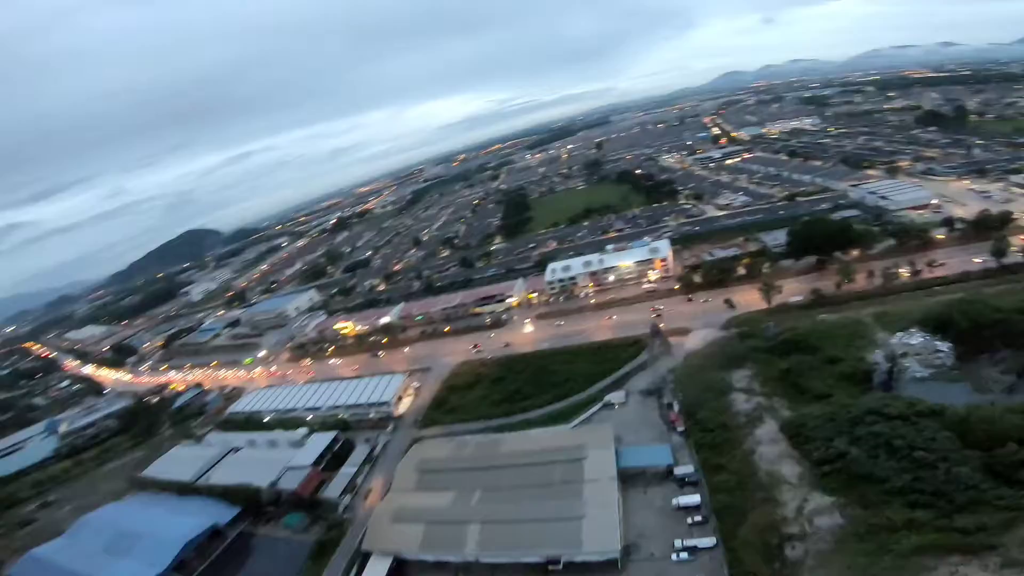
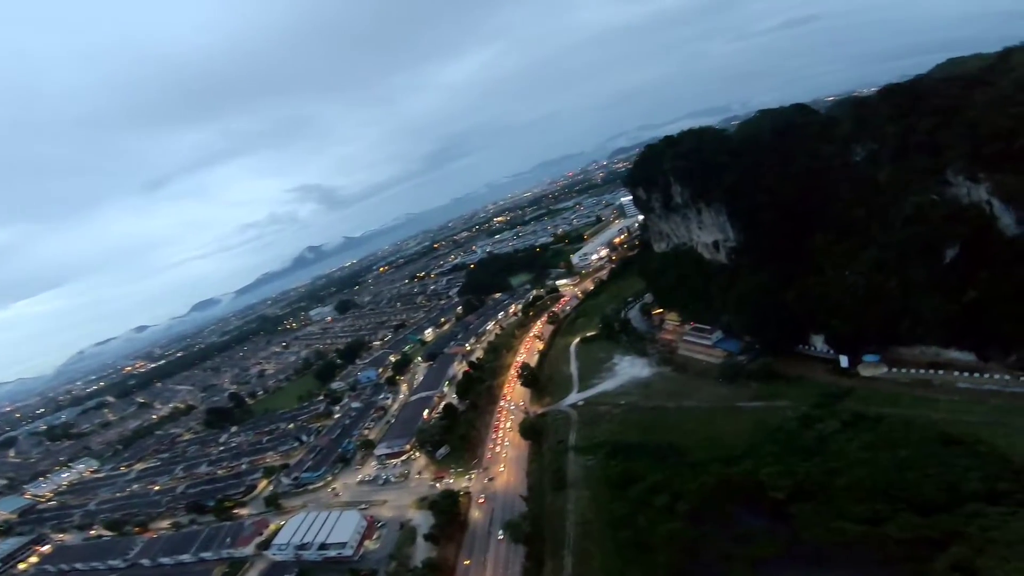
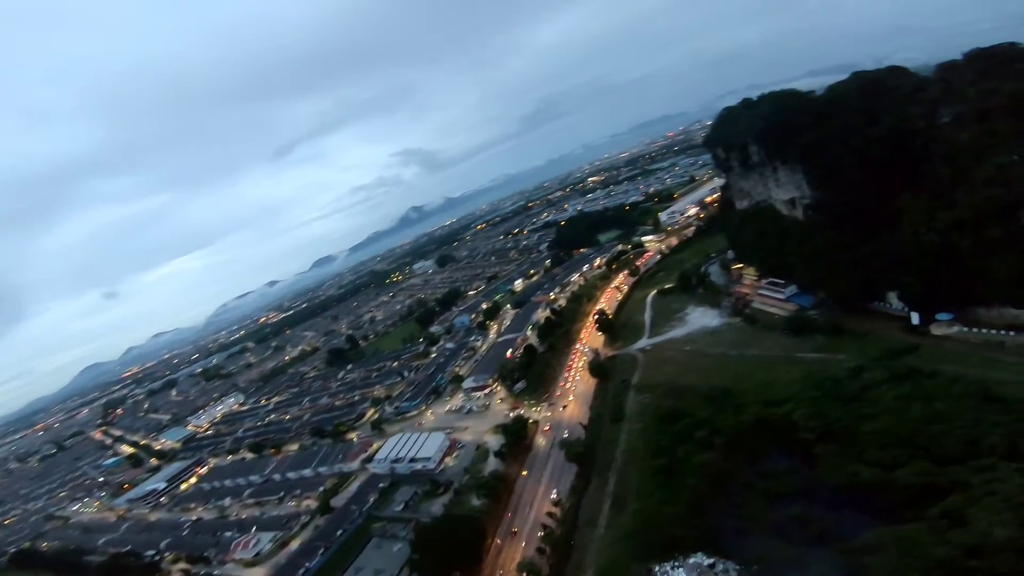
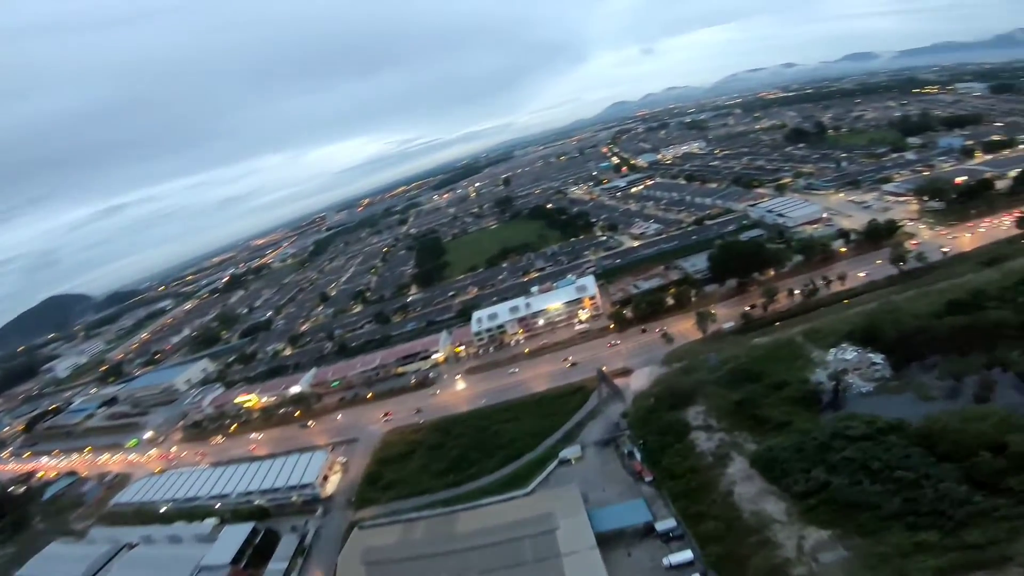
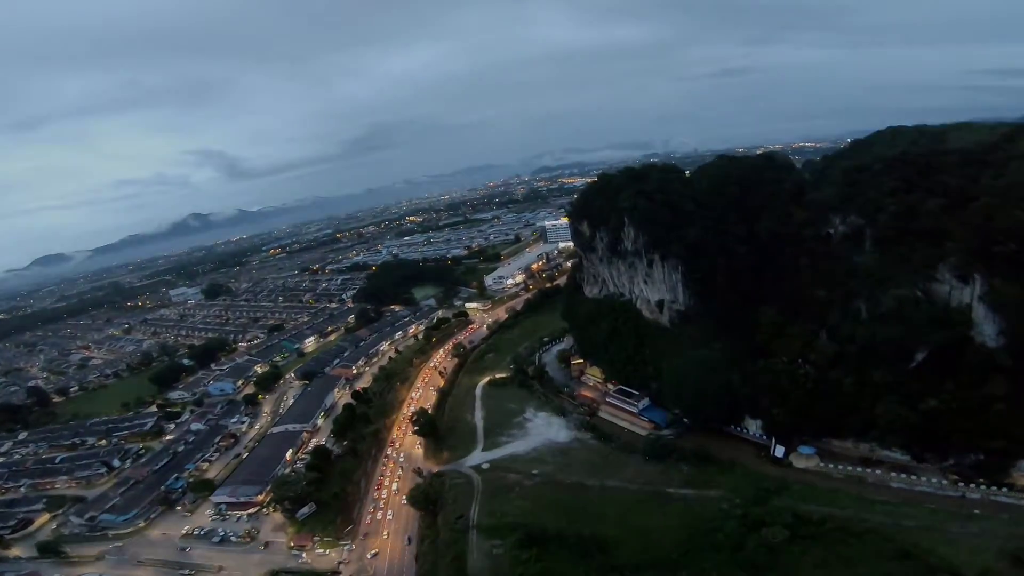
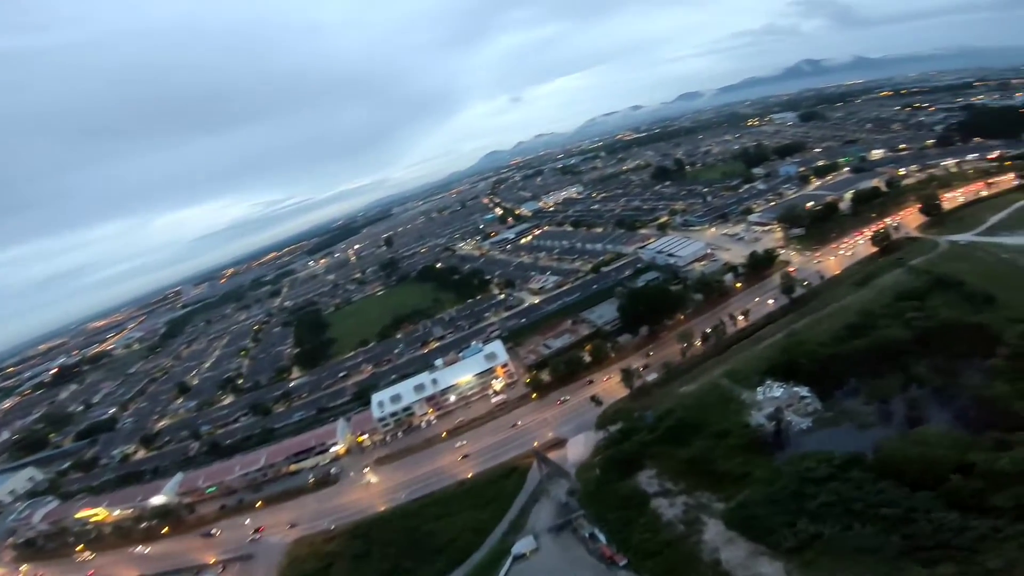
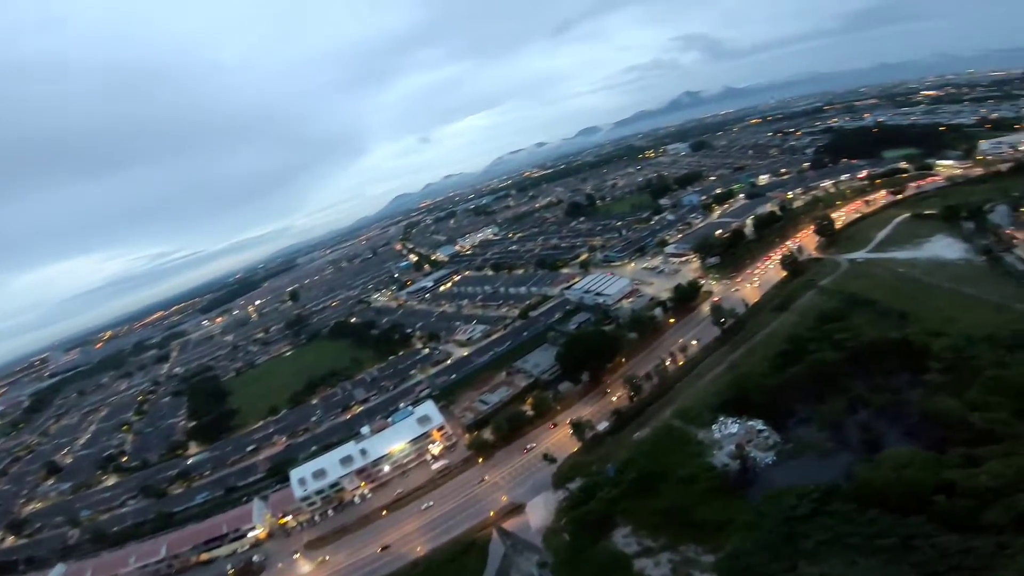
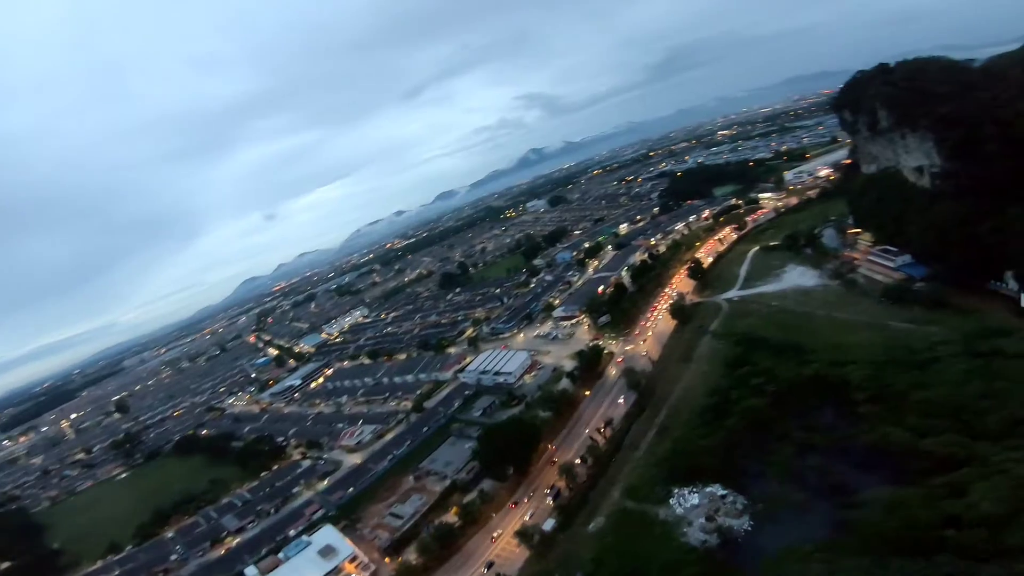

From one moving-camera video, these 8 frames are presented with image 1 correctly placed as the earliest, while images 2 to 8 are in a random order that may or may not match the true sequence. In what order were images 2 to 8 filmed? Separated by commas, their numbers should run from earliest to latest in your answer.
4, 6, 7, 8, 3, 2, 5
